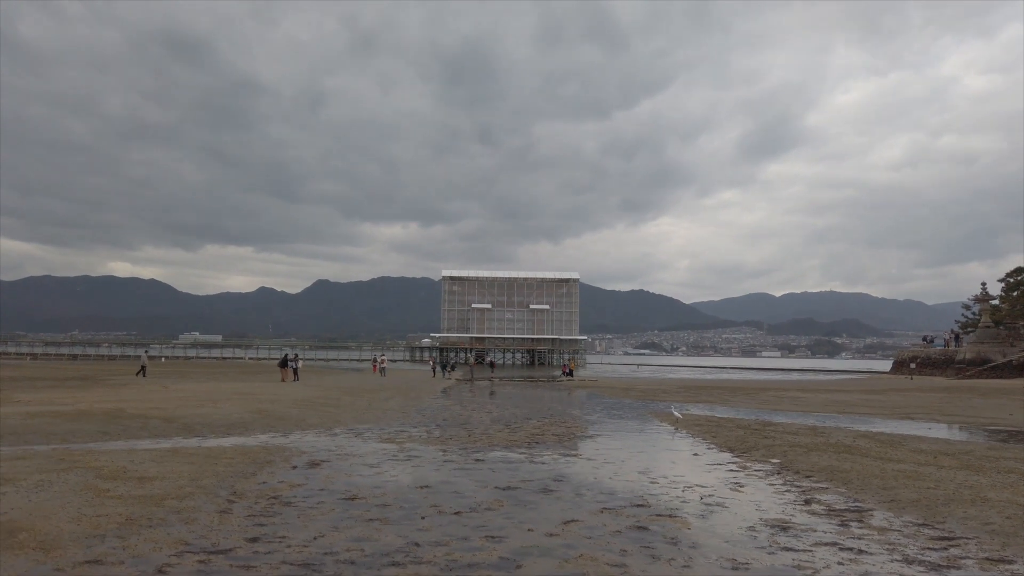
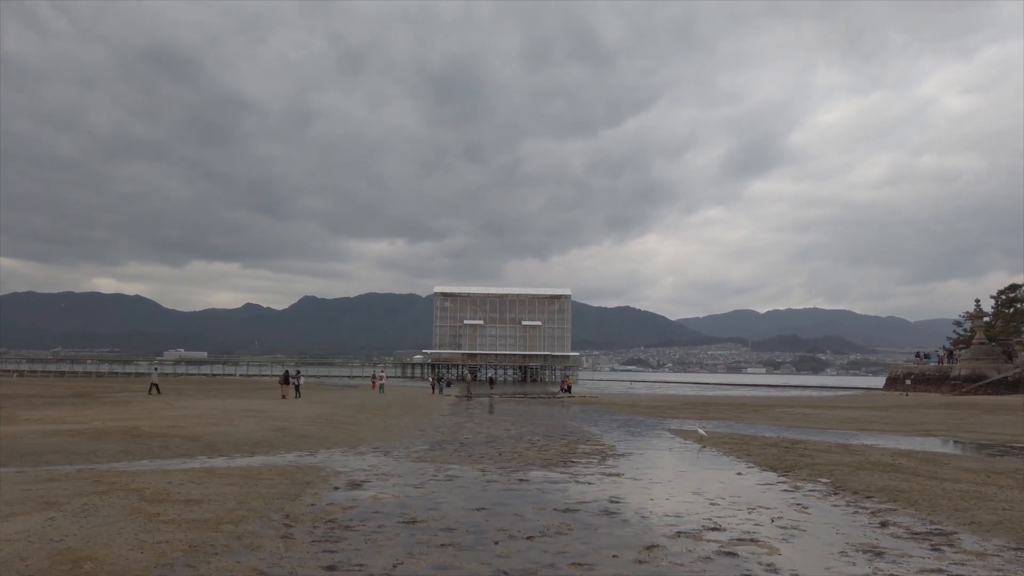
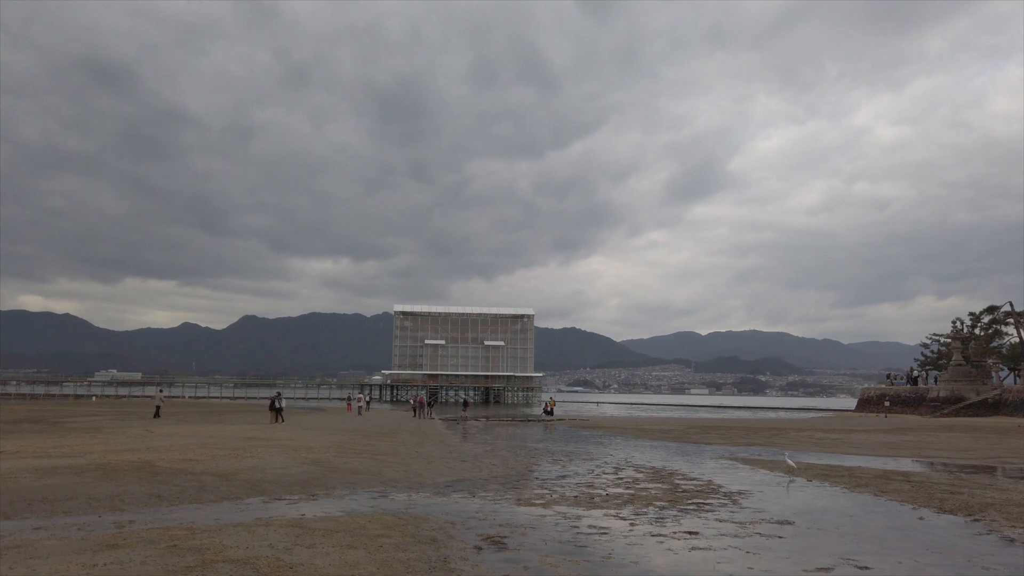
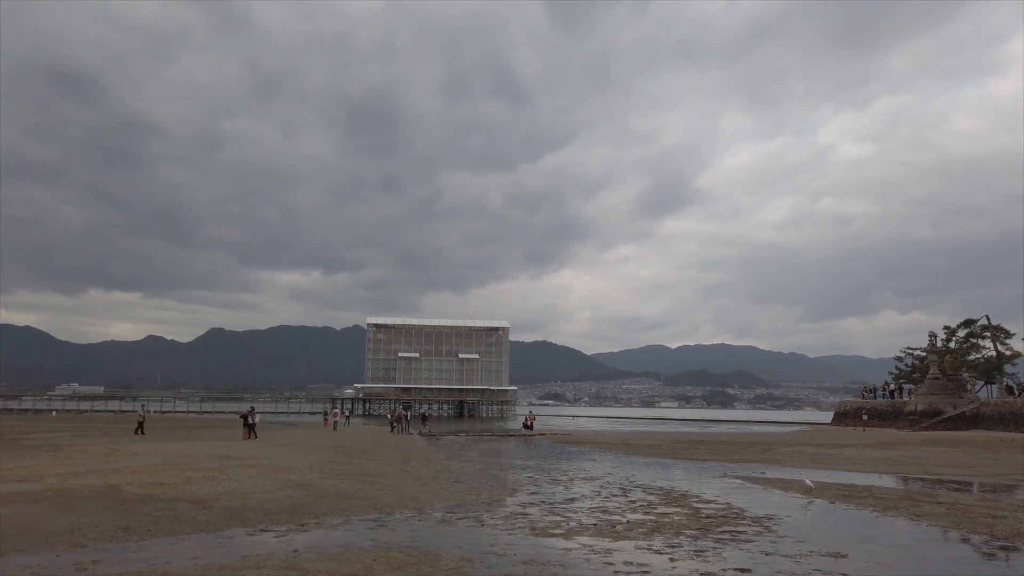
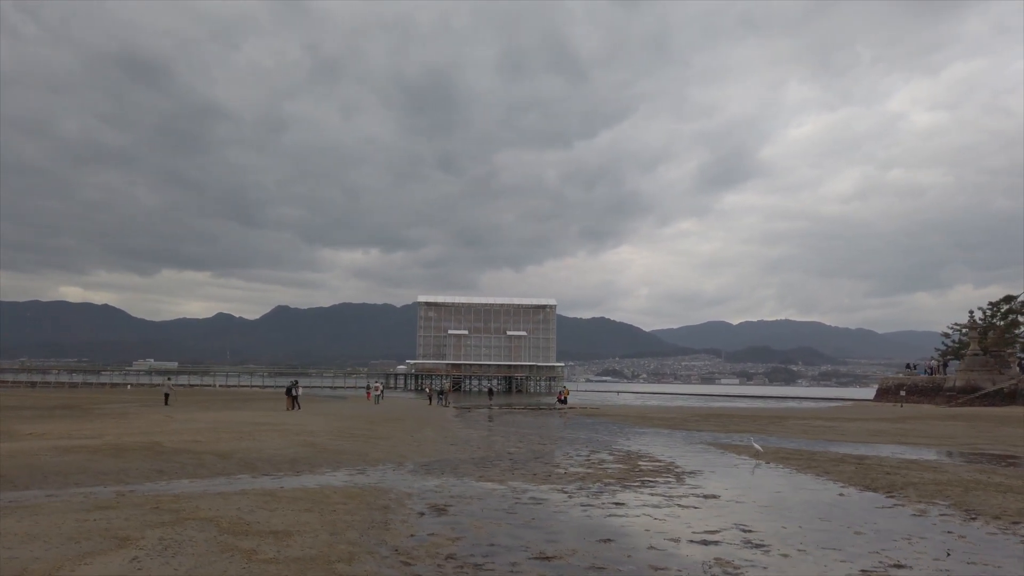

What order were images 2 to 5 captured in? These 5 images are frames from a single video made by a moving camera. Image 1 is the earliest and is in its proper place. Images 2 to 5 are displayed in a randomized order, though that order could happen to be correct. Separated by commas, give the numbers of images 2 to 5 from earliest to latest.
2, 5, 3, 4
